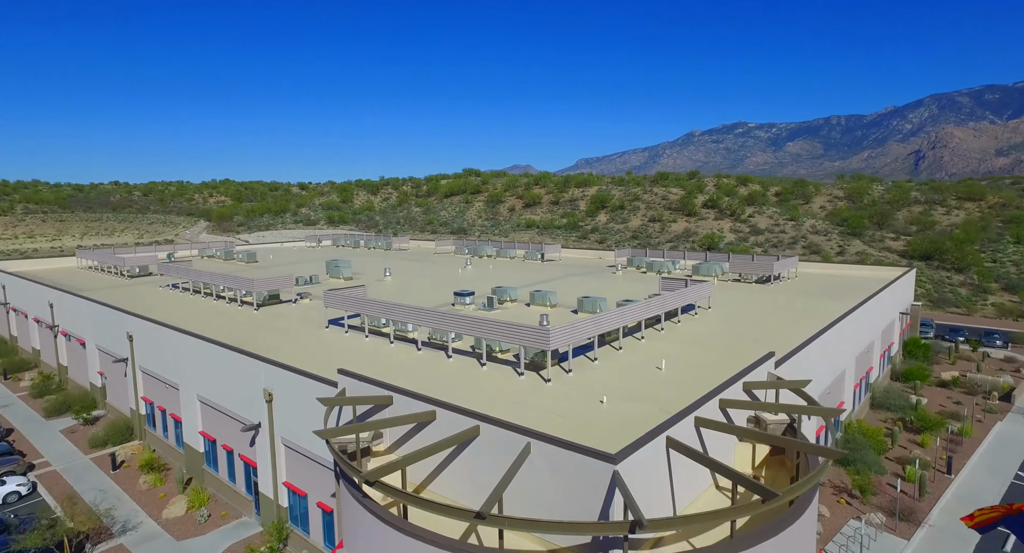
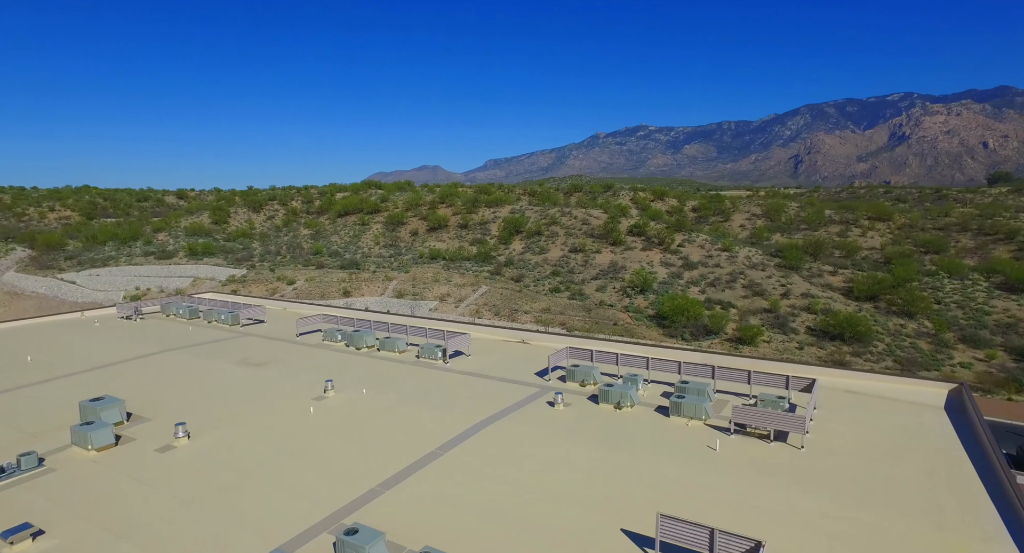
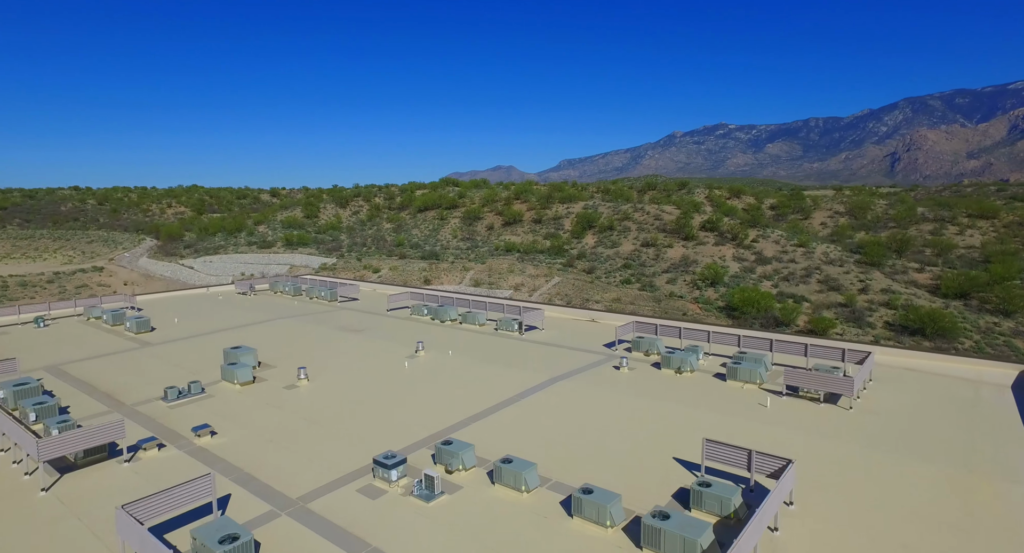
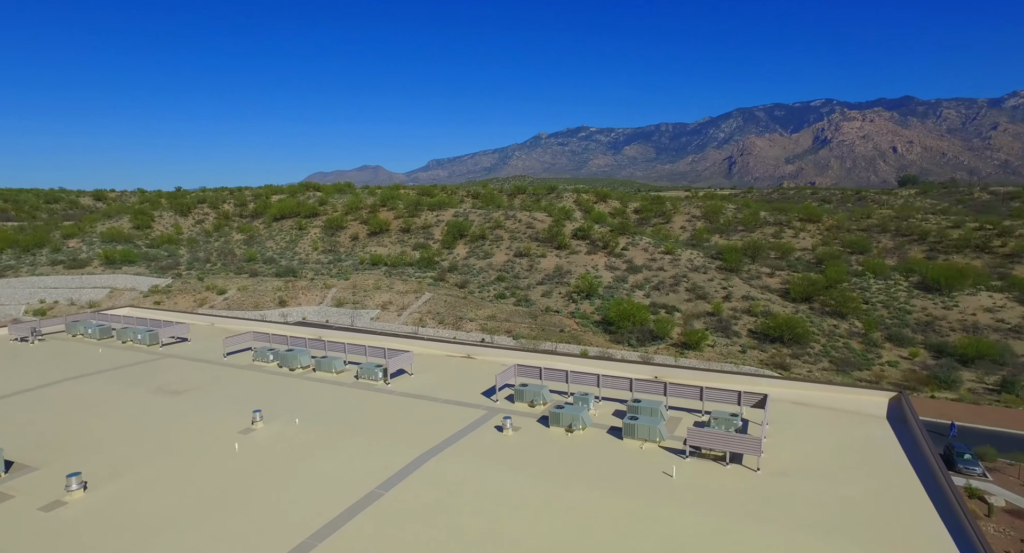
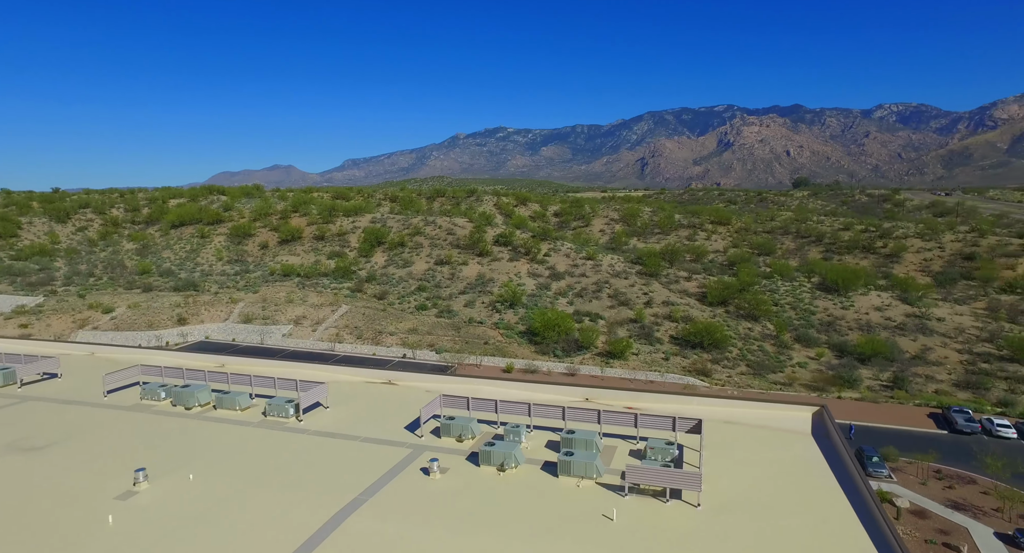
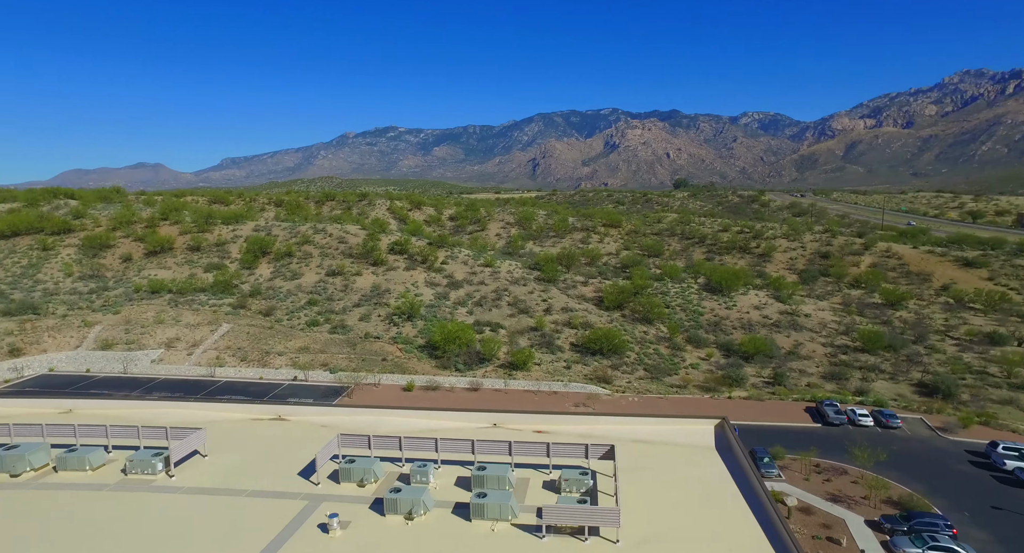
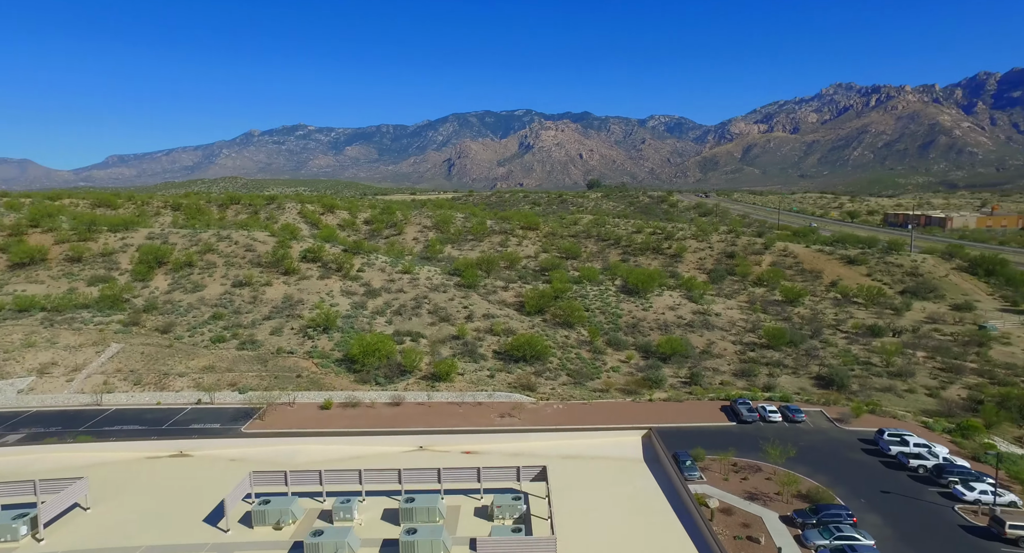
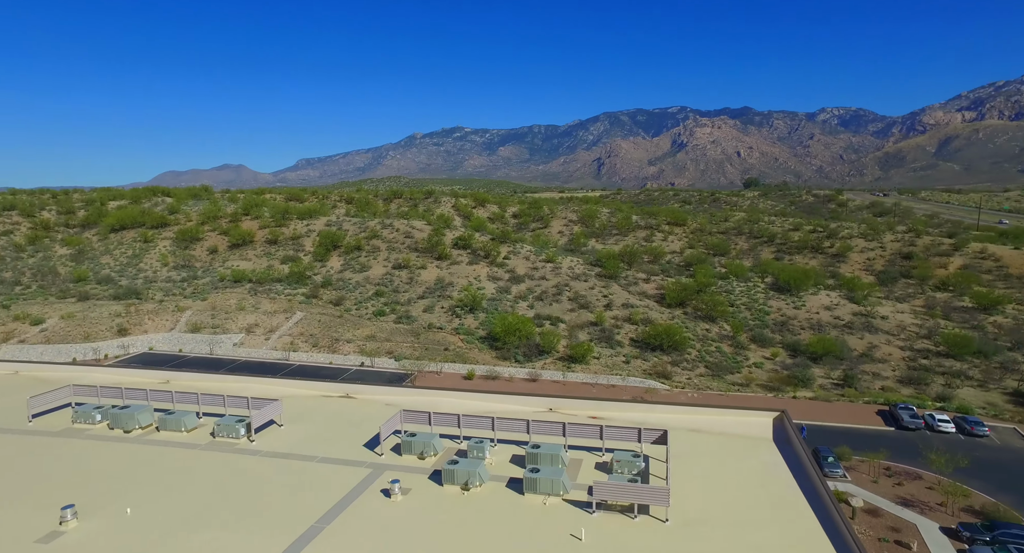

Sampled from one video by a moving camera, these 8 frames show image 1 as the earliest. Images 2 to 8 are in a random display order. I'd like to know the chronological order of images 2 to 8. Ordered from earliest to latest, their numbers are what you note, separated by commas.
3, 2, 4, 5, 8, 6, 7
